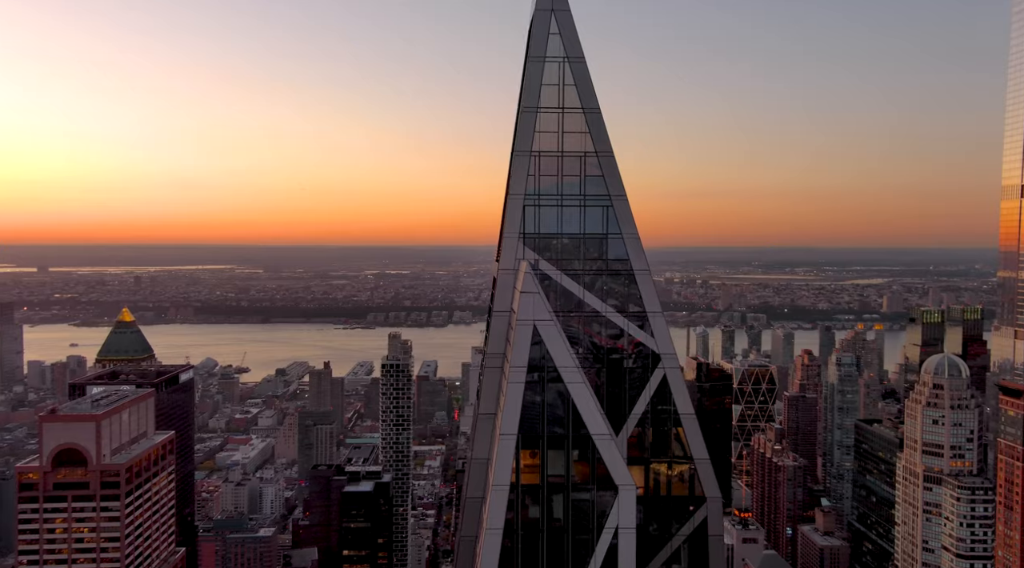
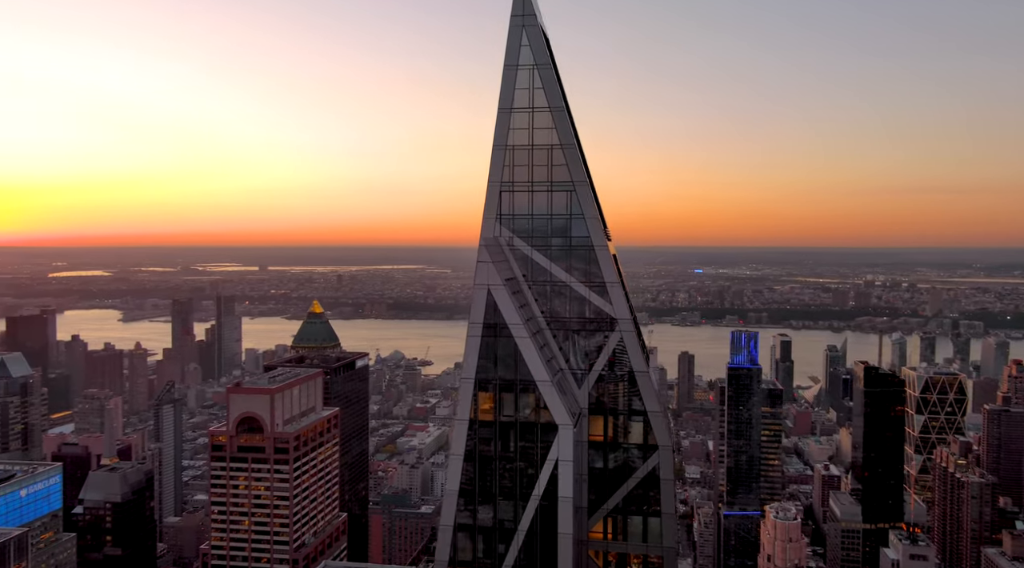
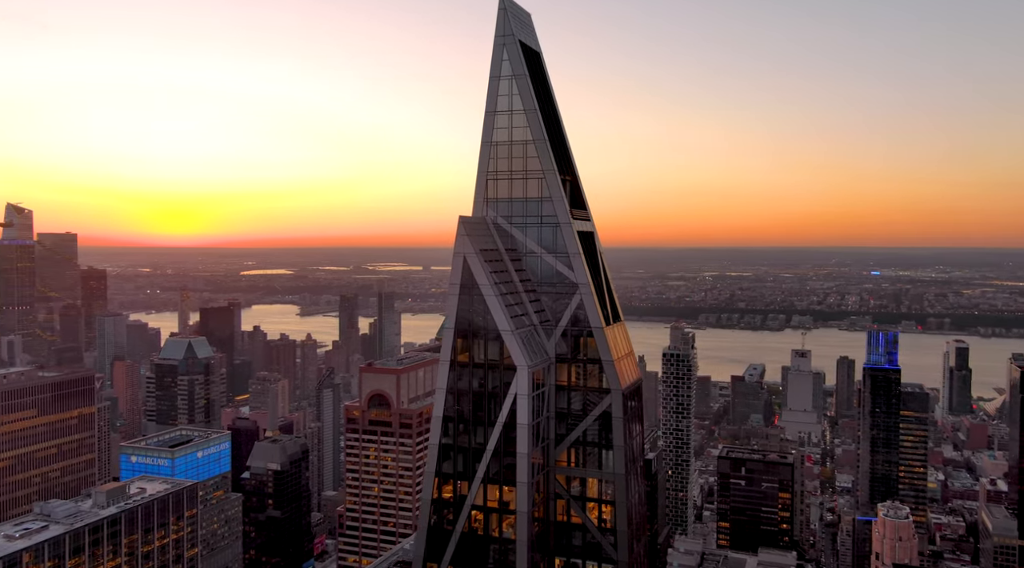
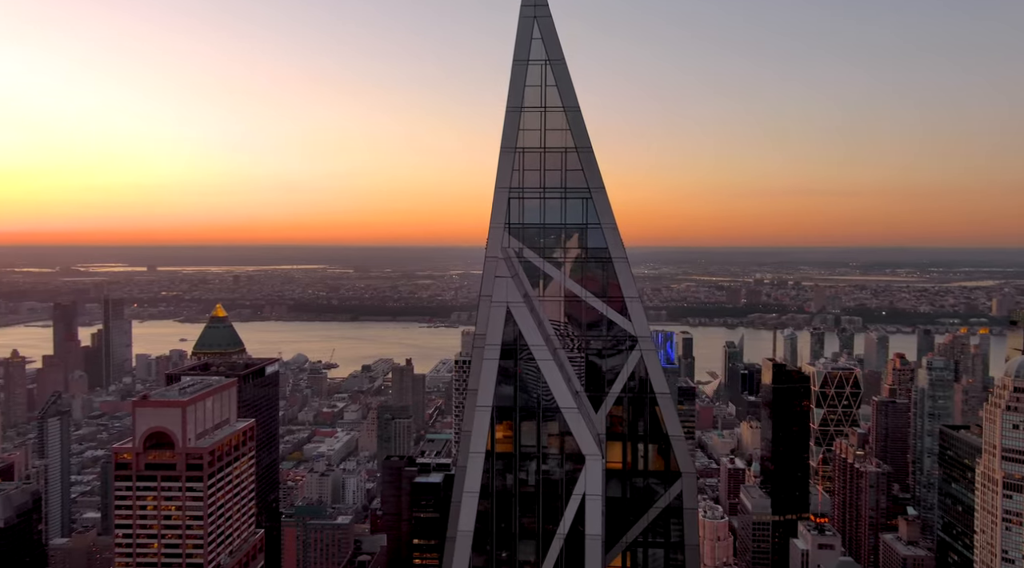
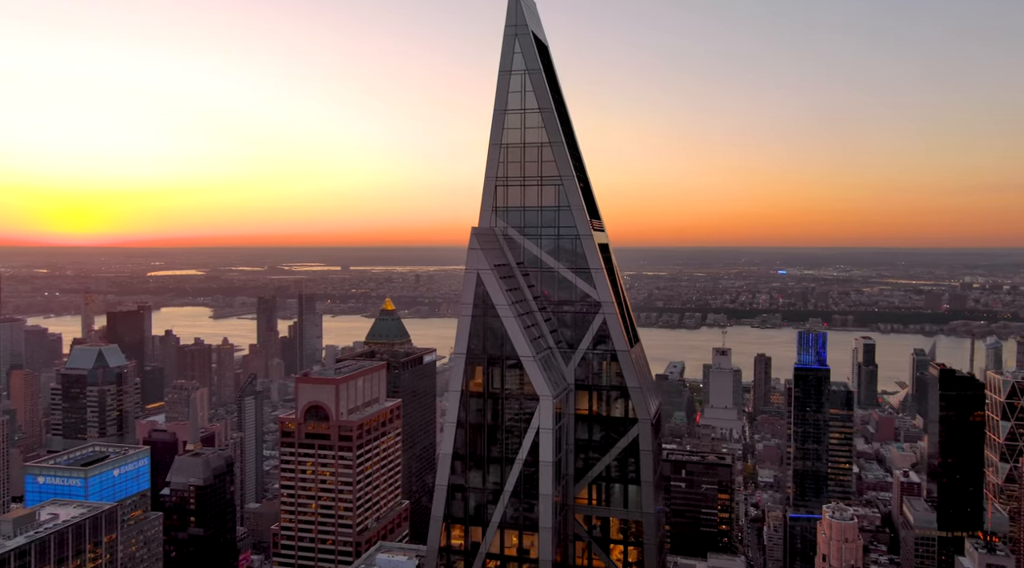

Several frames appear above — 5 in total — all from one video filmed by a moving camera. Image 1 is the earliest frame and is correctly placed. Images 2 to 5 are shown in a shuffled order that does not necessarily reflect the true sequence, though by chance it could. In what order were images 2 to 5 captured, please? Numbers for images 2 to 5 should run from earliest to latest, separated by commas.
4, 2, 5, 3
